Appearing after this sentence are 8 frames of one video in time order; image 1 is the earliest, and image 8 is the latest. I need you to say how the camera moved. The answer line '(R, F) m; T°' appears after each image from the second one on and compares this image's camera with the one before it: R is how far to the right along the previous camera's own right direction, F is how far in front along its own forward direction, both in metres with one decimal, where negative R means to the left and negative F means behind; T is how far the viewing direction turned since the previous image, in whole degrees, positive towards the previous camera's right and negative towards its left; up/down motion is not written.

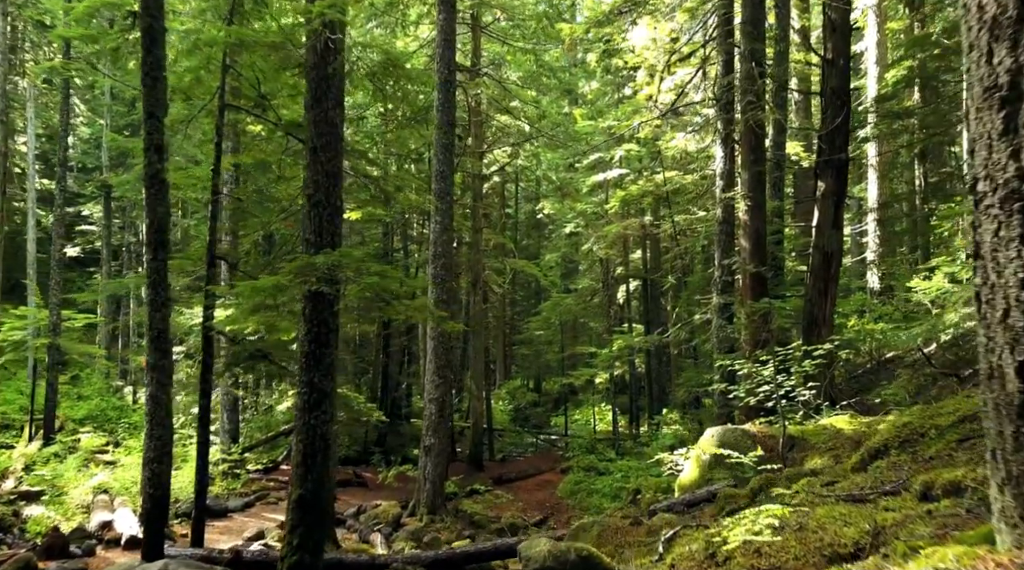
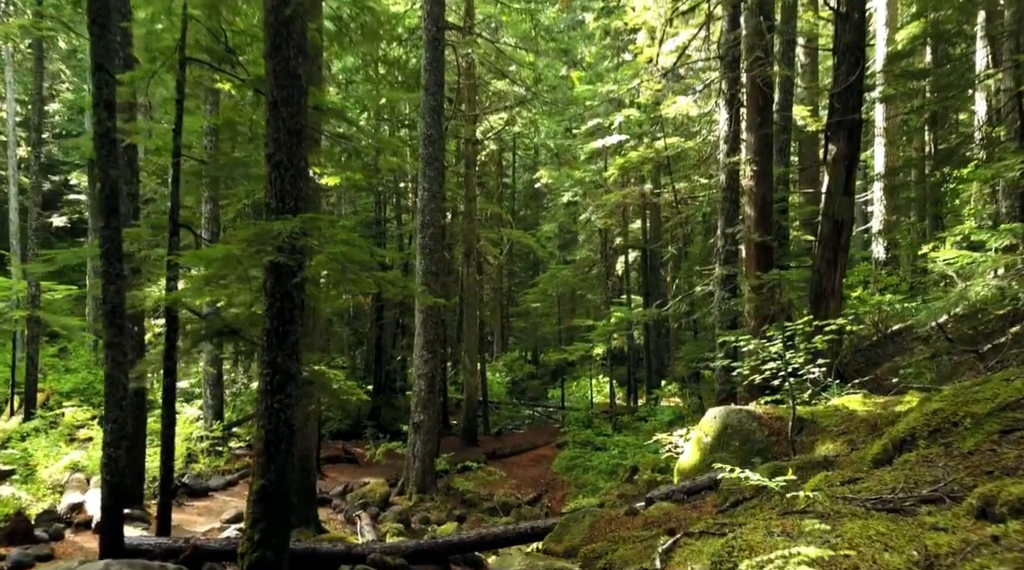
(+0.1, +0.8) m; 0°
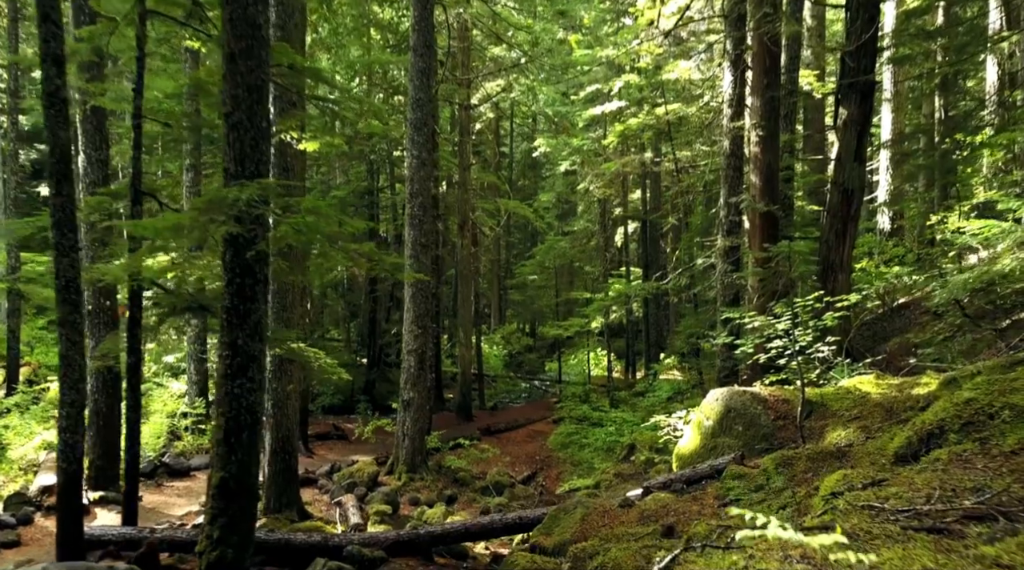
(+0.1, +0.7) m; 0°
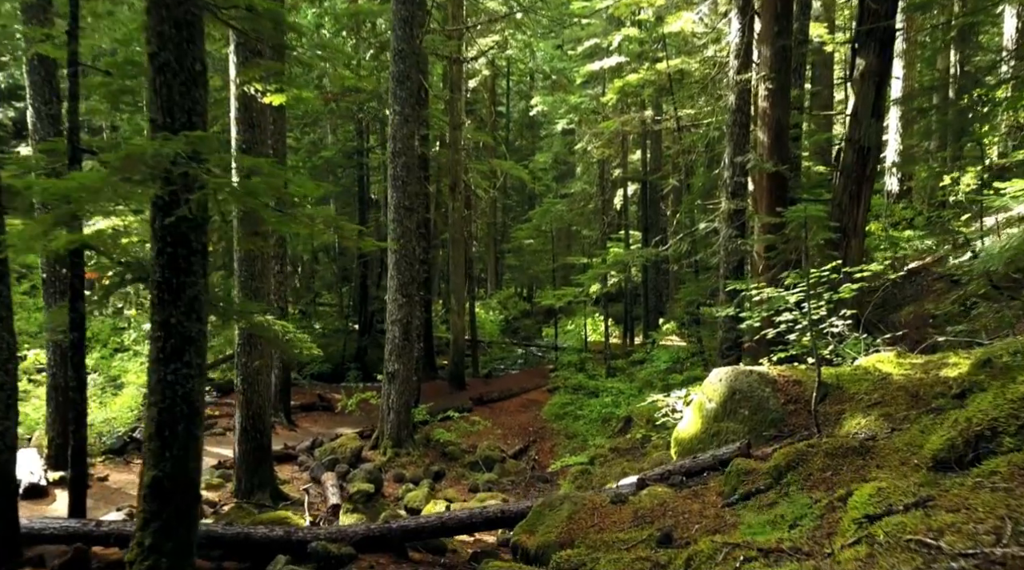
(+0.2, +0.9) m; 0°
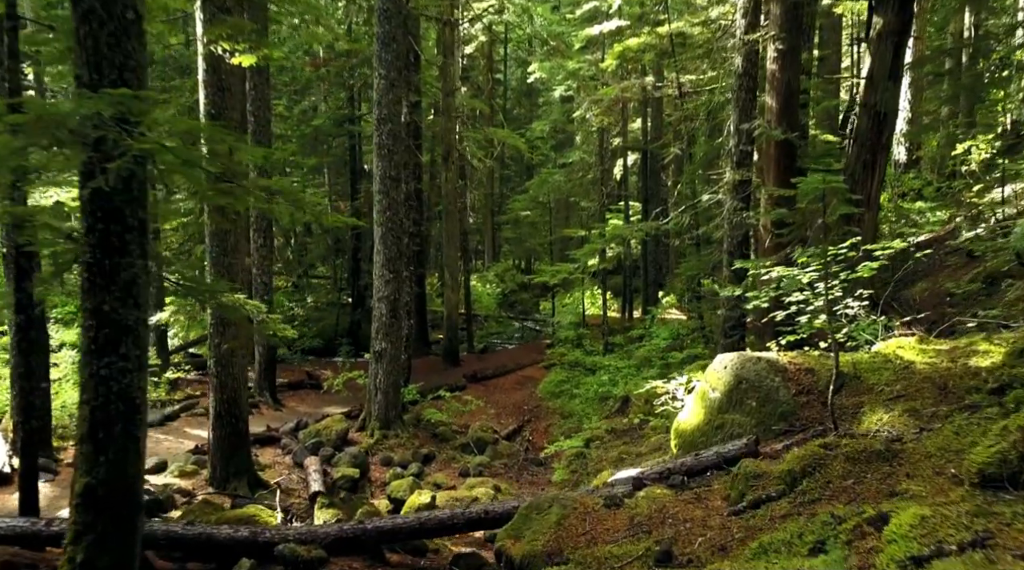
(+0.1, +0.7) m; 0°
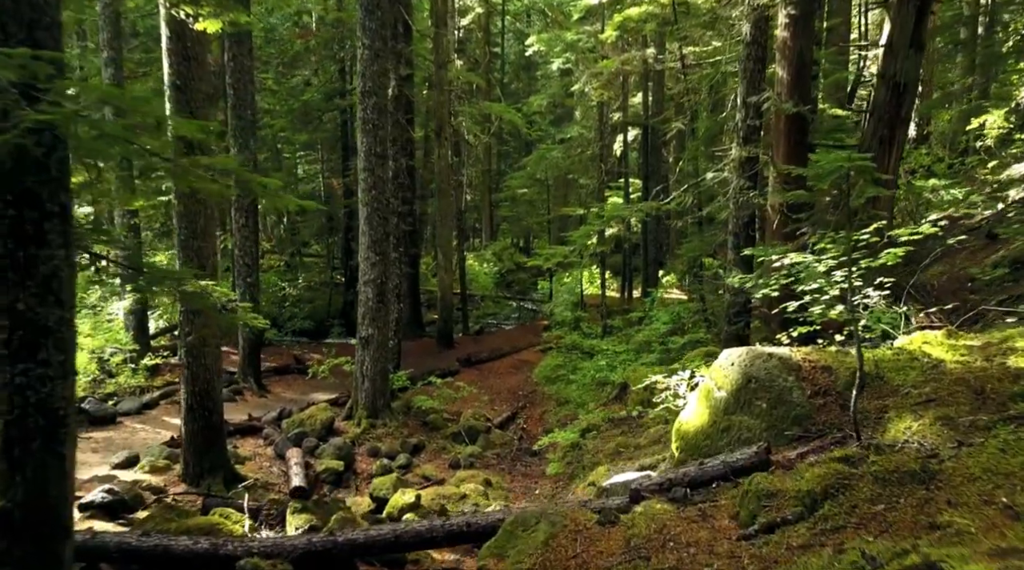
(+0.1, +0.7) m; 0°
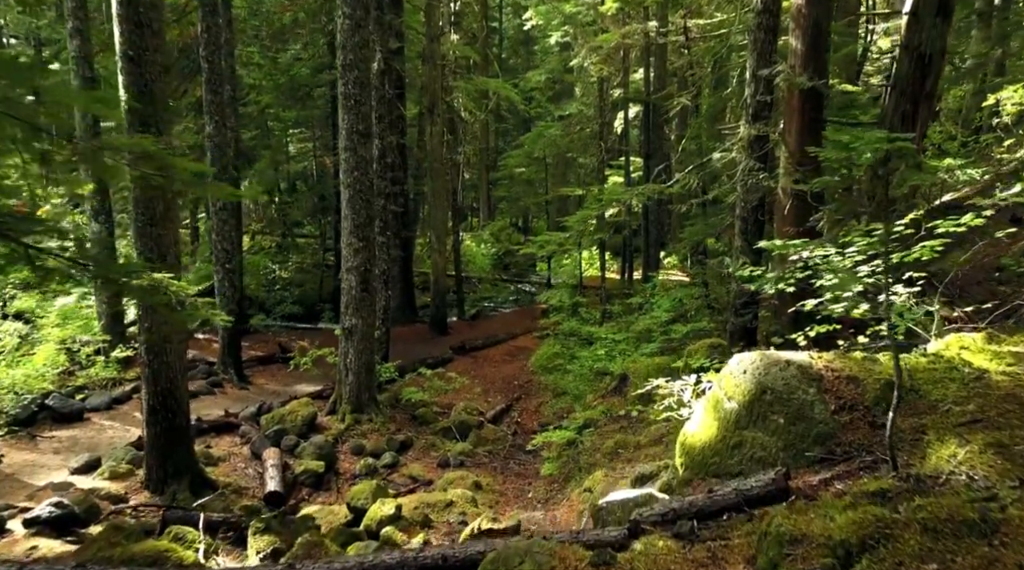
(+0.1, +0.8) m; 0°
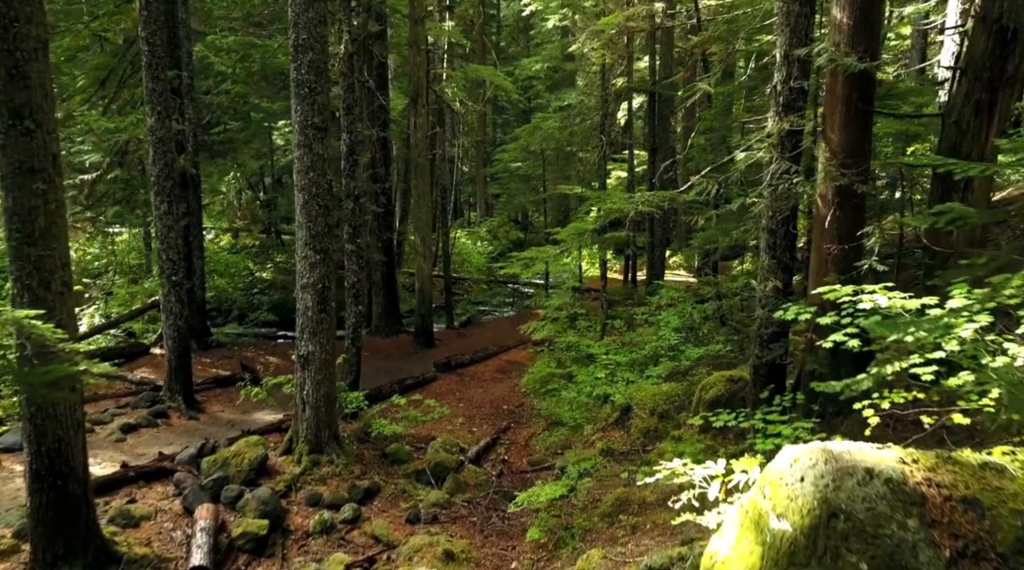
(+0.2, +2.0) m; 0°
